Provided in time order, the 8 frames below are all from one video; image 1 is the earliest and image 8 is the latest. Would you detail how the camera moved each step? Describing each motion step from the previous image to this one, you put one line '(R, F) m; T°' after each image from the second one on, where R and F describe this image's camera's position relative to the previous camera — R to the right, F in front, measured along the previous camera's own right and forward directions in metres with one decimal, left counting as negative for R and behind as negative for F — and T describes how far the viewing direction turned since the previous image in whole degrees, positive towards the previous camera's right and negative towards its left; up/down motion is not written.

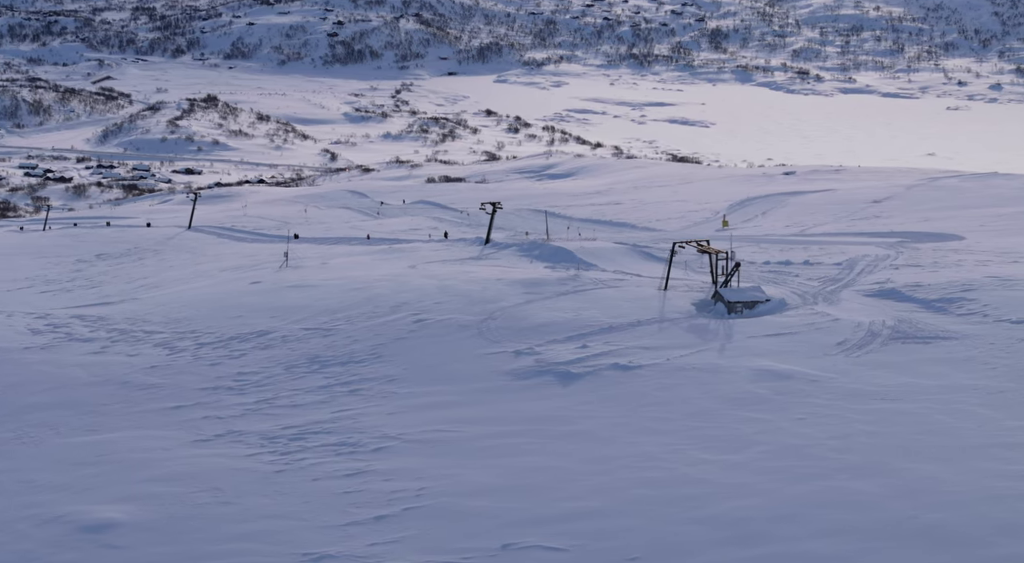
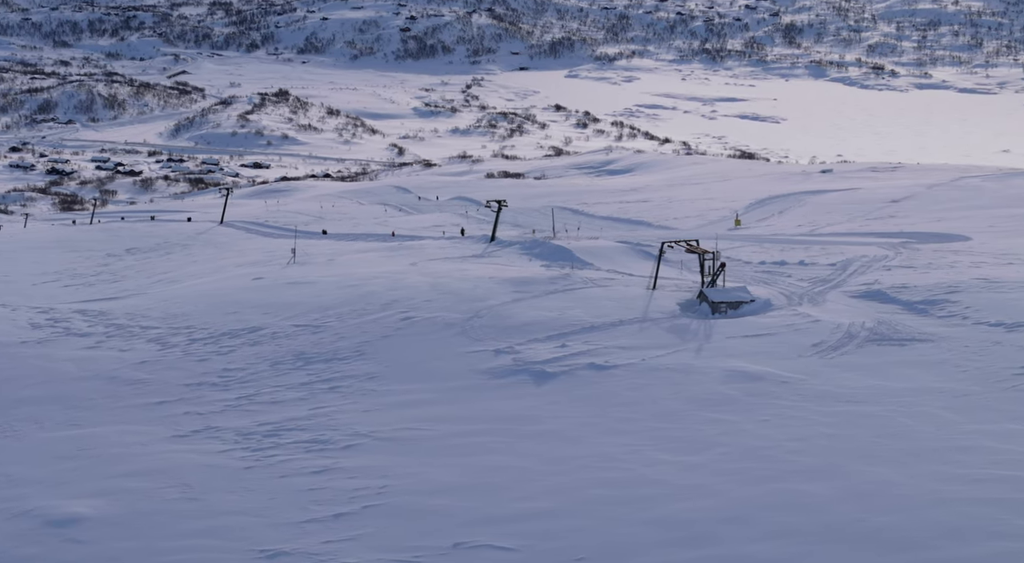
(+0.6, 0.0) m; -1°
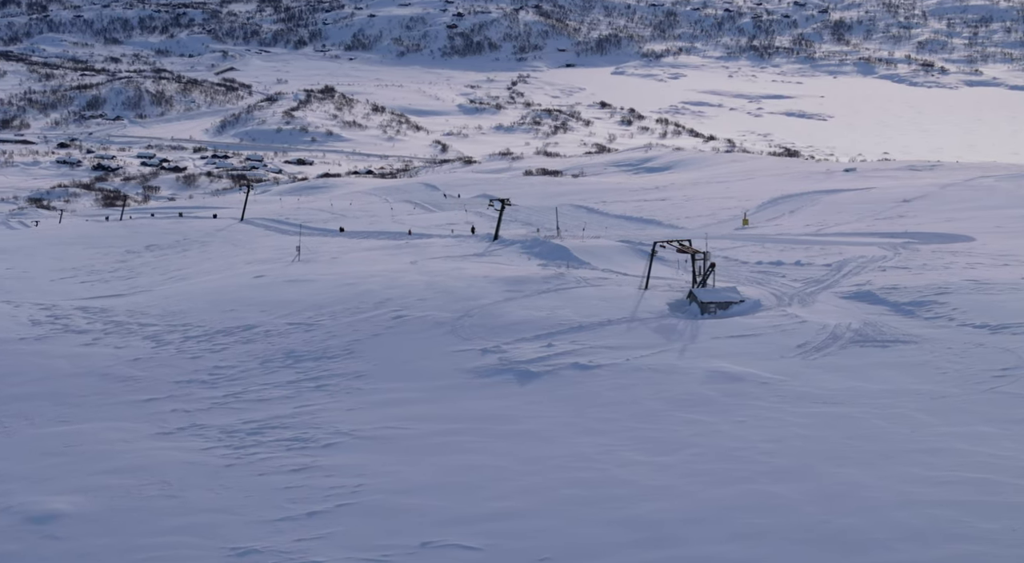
(+0.4, 0.0) m; -1°
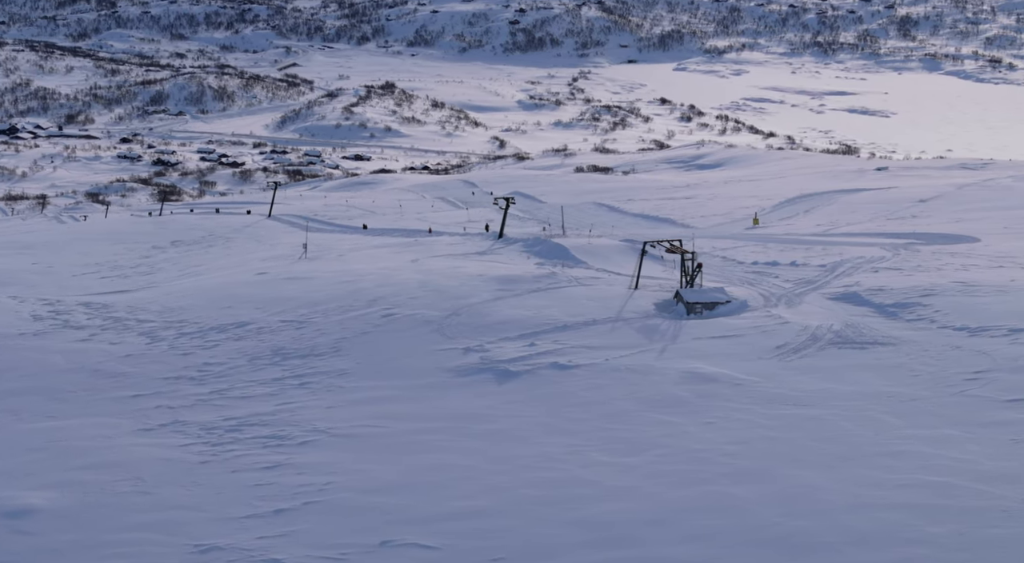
(+0.5, 0.0) m; -1°
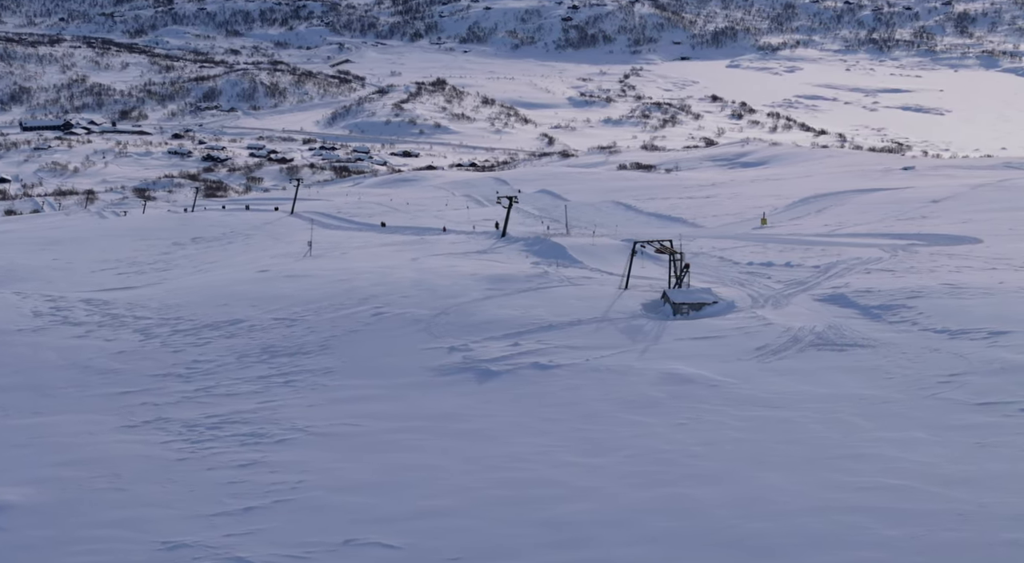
(+0.5, 0.0) m; -1°
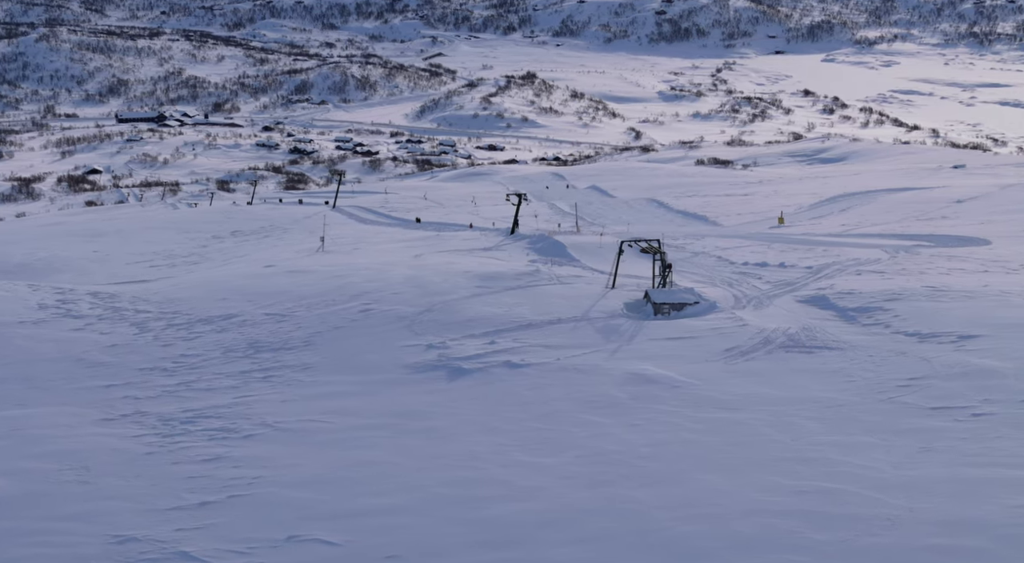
(+0.8, 0.0) m; -1°
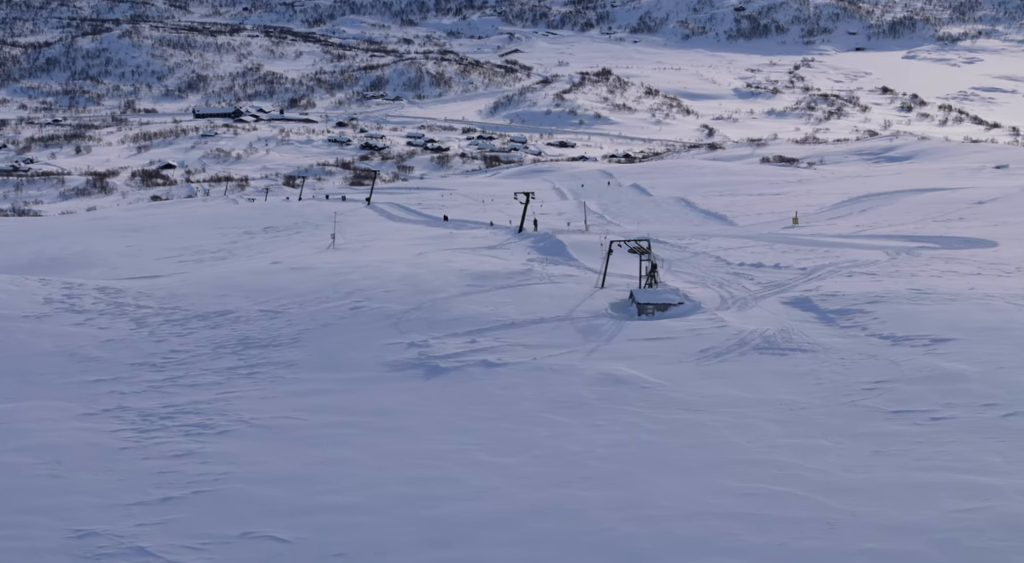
(+0.7, -0.1) m; -1°
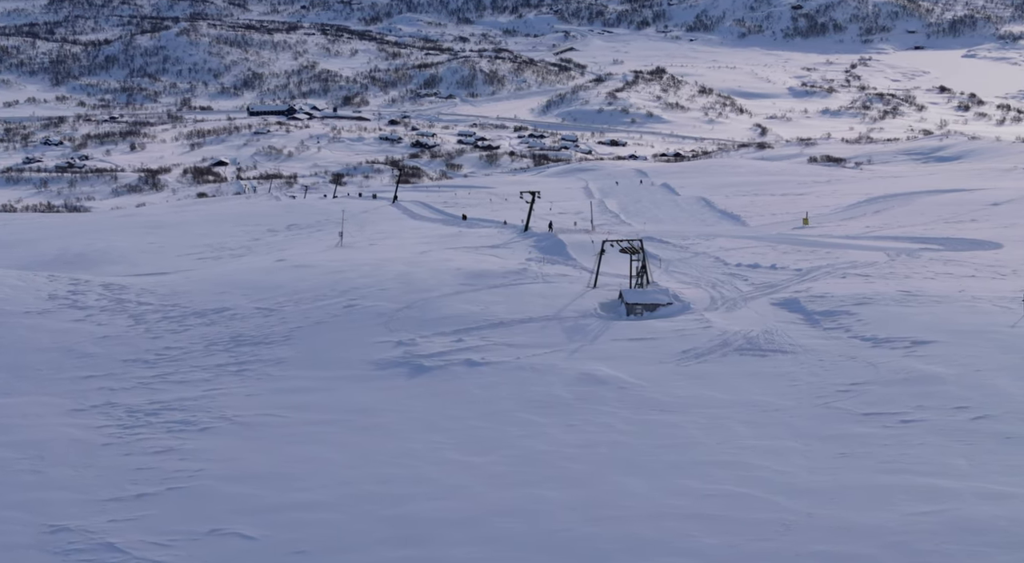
(+0.5, 0.0) m; -1°
